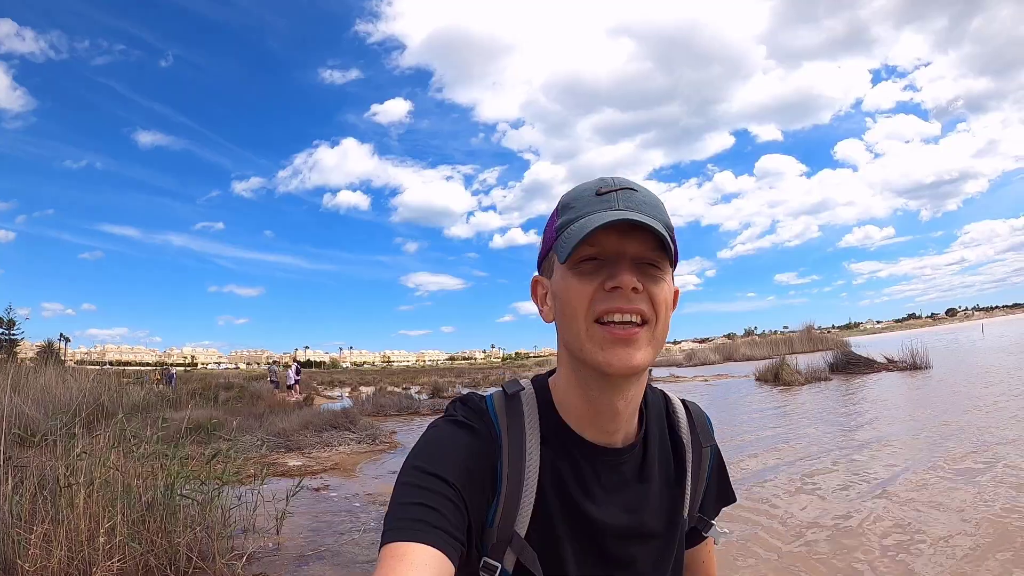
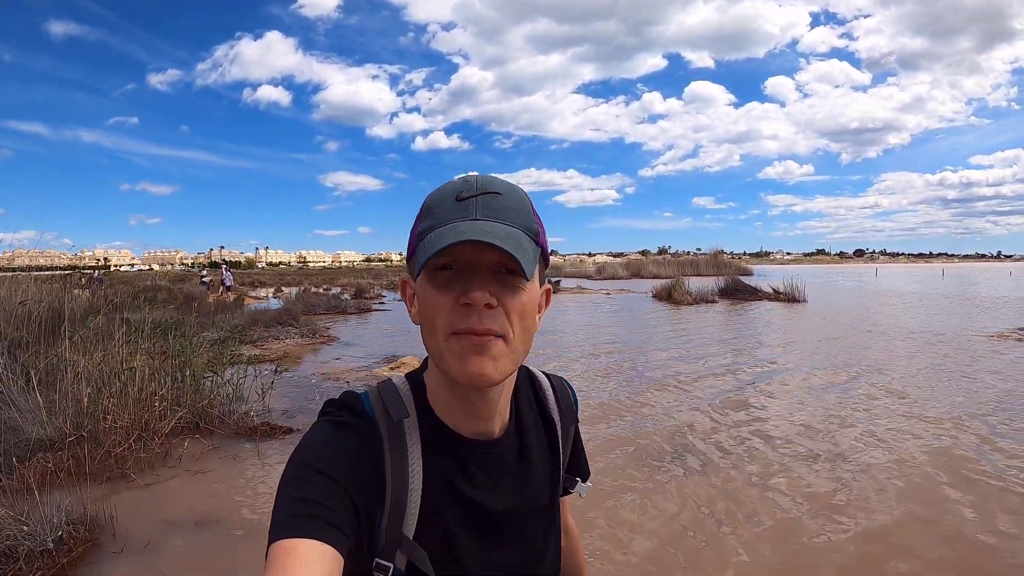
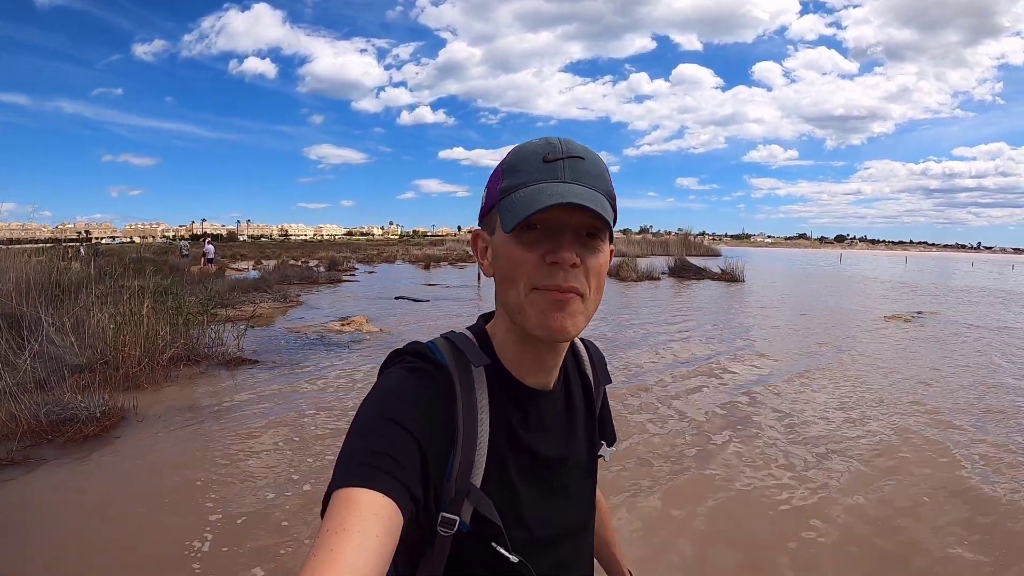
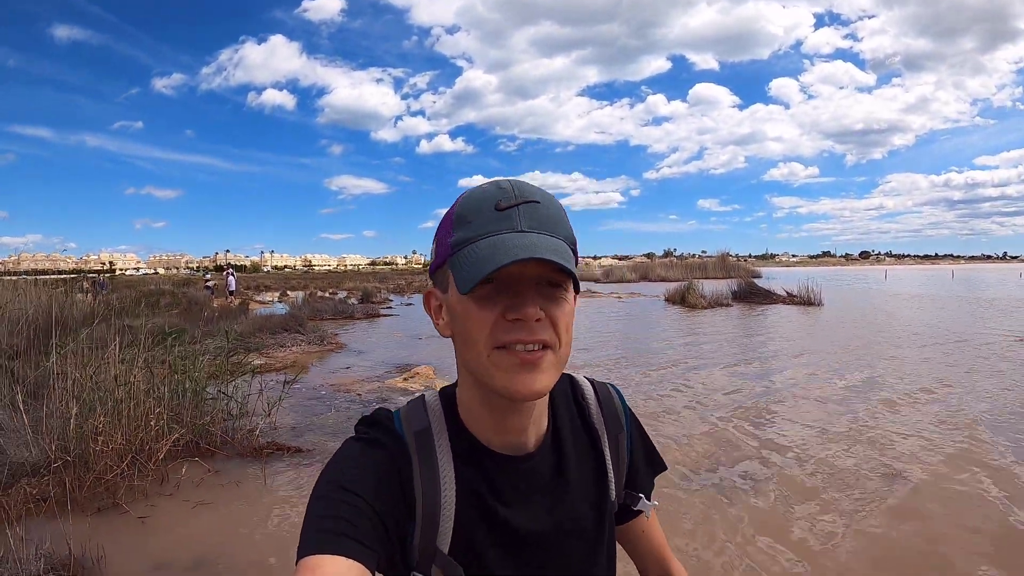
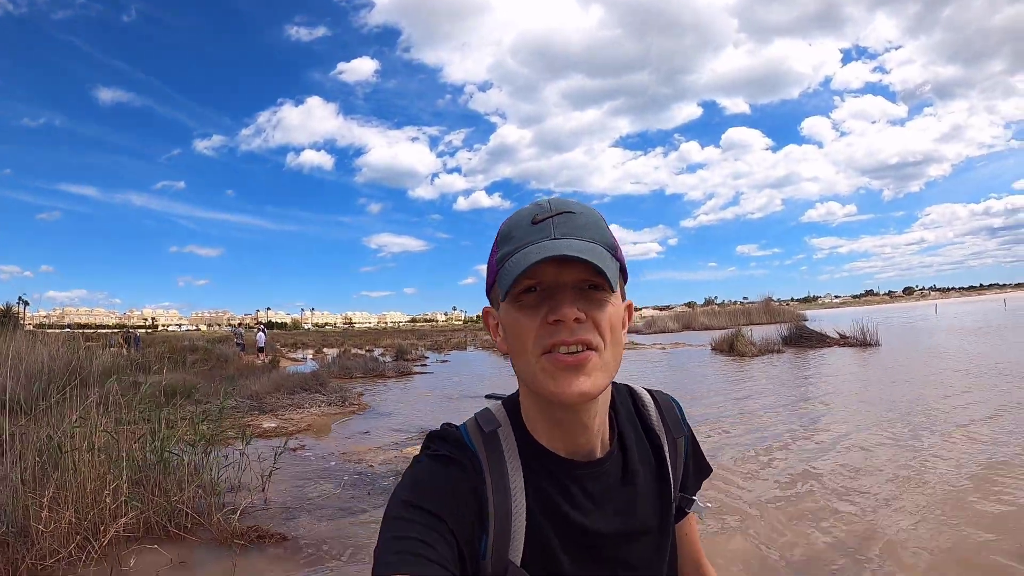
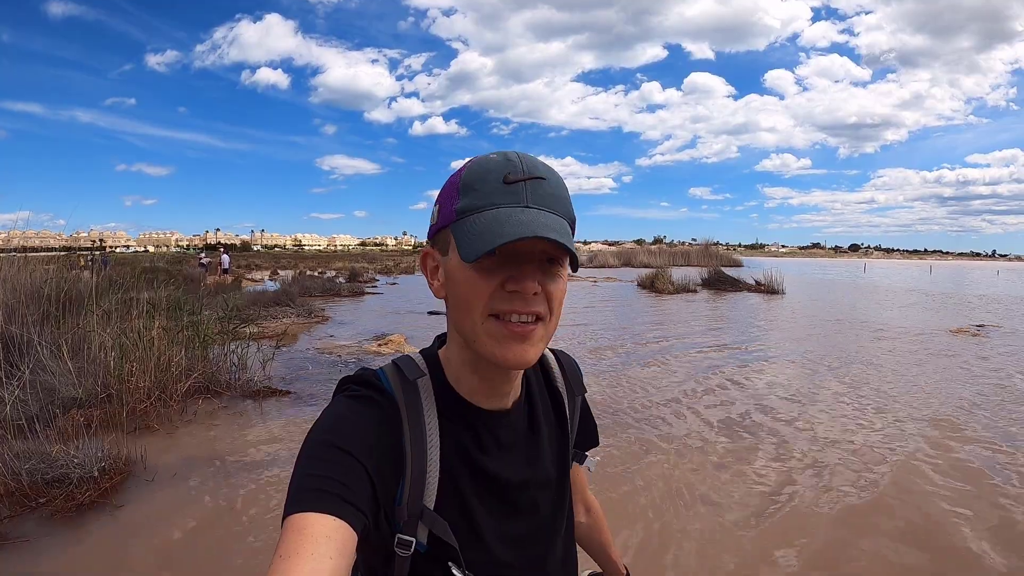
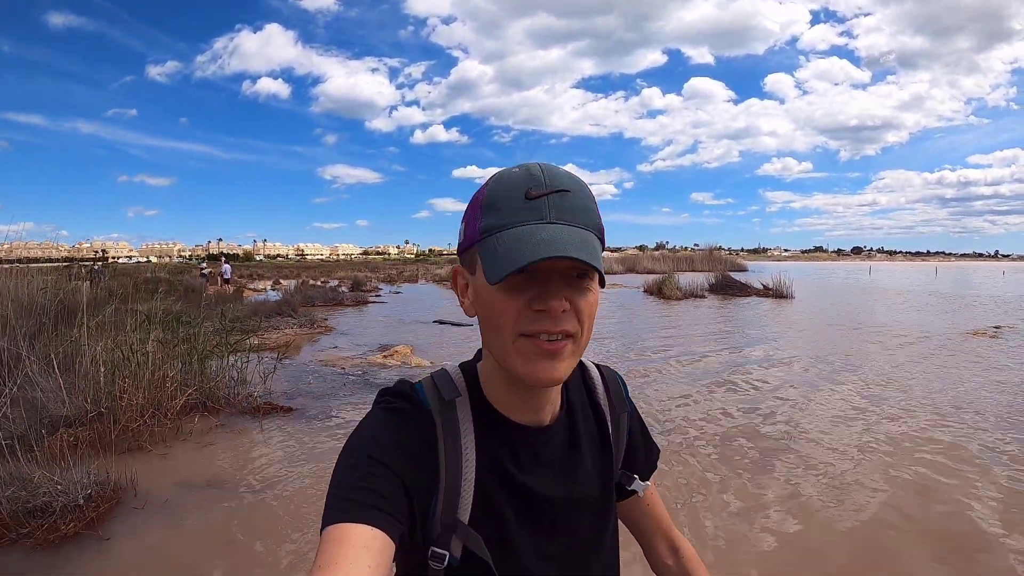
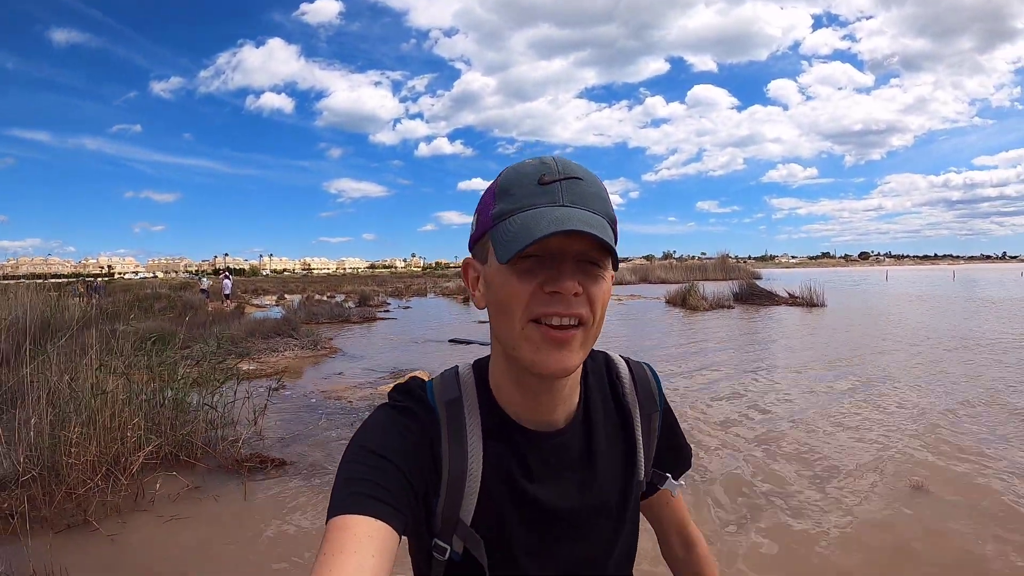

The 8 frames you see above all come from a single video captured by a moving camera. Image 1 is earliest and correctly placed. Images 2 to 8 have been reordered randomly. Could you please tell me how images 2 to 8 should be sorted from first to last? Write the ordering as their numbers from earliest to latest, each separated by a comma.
5, 8, 4, 2, 7, 6, 3
